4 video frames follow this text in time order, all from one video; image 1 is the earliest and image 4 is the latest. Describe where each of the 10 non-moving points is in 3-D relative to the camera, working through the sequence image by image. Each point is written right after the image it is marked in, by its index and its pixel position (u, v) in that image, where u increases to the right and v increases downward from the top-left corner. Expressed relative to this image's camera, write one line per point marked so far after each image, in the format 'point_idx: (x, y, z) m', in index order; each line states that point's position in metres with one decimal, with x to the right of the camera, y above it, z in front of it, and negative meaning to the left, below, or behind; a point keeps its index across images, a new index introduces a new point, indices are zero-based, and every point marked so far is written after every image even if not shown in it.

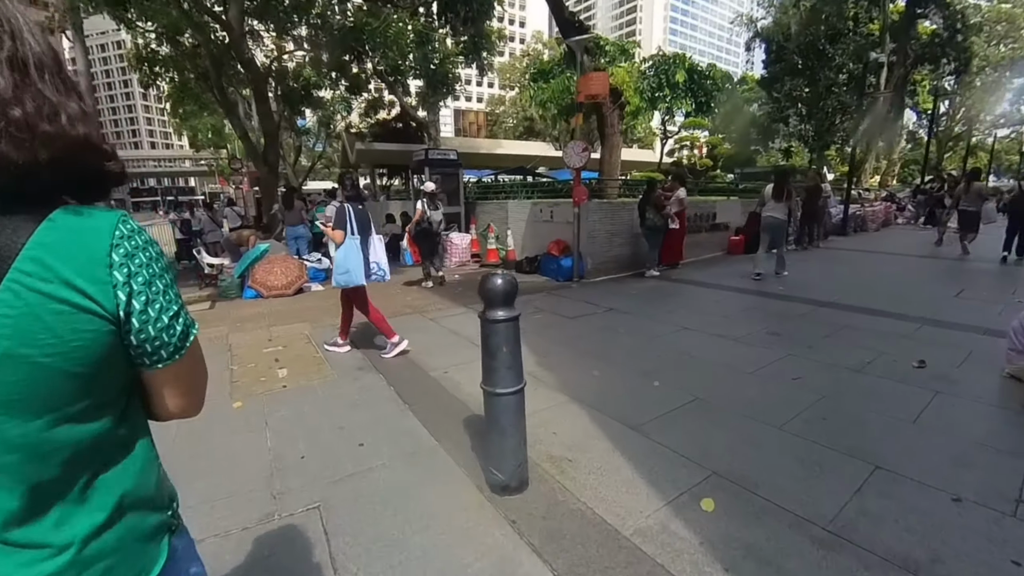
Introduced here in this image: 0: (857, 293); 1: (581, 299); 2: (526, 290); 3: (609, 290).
0: (+3.3, 0.0, +5.6) m
1: (+0.7, -0.2, +5.6) m
2: (+0.2, -0.1, +6.2) m
3: (+0.9, -0.1, +5.9) m
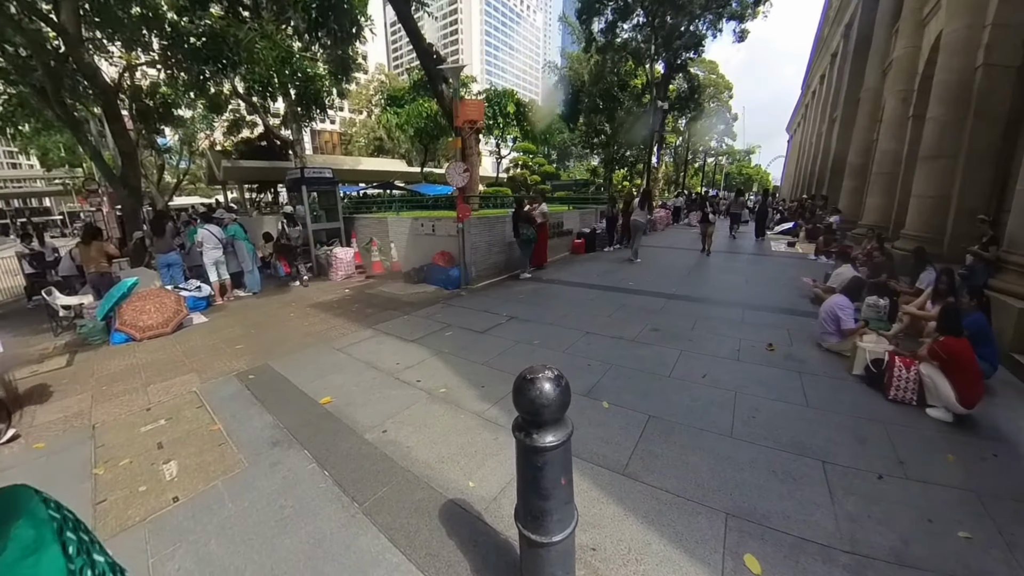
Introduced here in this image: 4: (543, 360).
0: (+2.1, +0.1, +7.6) m
1: (-0.4, -0.2, +6.7) m
2: (-1.0, -0.2, +7.0) m
3: (-0.2, -0.1, +7.0) m
4: (+0.3, -0.6, +5.0) m
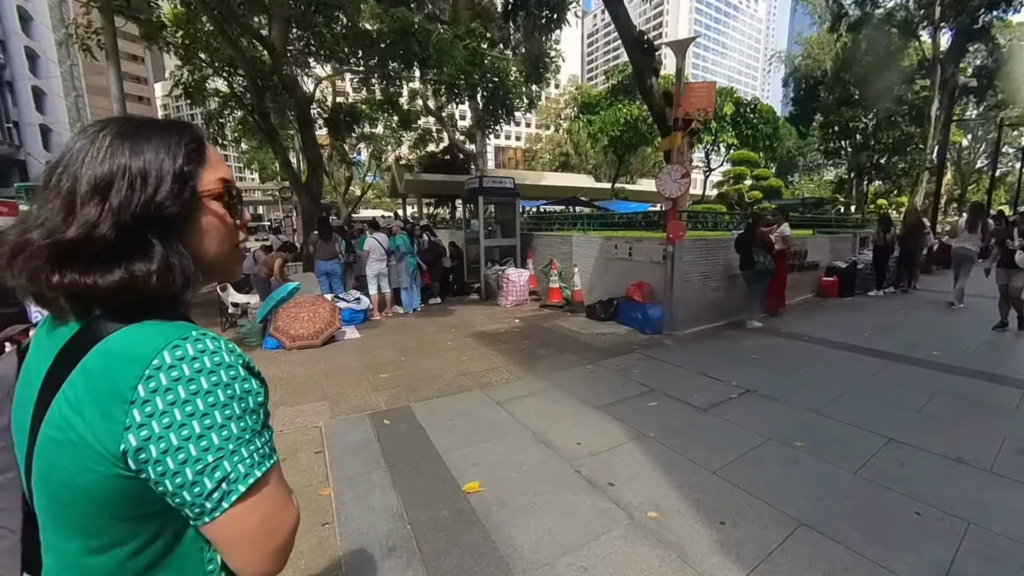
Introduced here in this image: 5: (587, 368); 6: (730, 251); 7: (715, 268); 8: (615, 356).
0: (+4.0, -0.5, +4.9) m
1: (+1.4, -0.6, +4.7) m
2: (+0.8, -0.6, +5.2) m
3: (+1.7, -0.5, +5.0) m
4: (+1.6, -0.9, +2.9) m
5: (+0.6, -0.7, +5.1) m
6: (+2.2, +0.4, +6.1) m
7: (+2.0, +0.2, +5.9) m
8: (+0.9, -0.6, +5.2) m
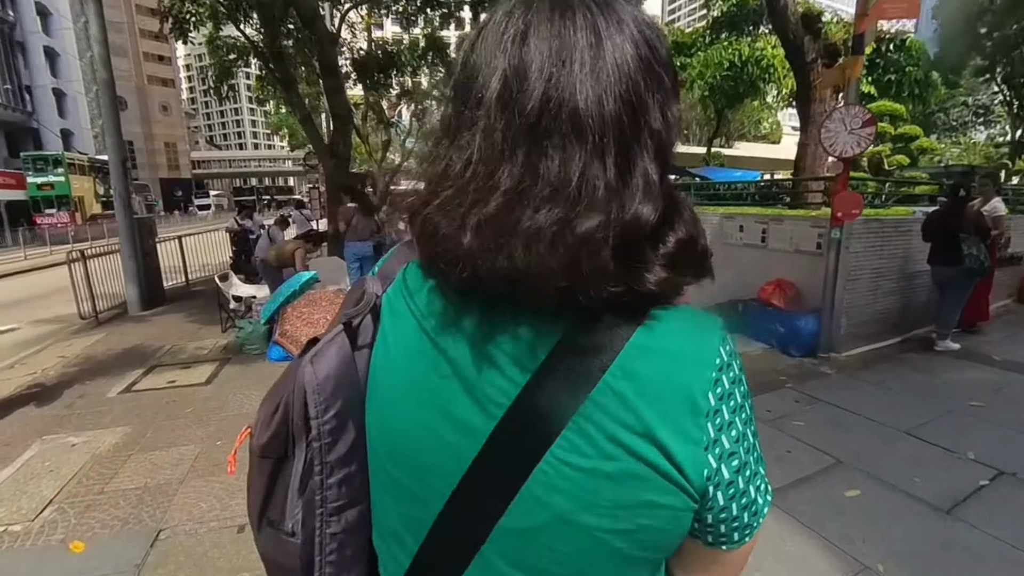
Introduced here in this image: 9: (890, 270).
0: (+4.5, -0.6, +3.0) m
1: (+1.9, -0.7, +2.9) m
2: (+1.4, -0.6, +3.5) m
3: (+2.2, -0.6, +3.2) m
4: (+2.0, -1.1, +1.2) m
5: (+1.2, -0.7, +3.3) m
6: (+2.8, +0.4, +4.2) m
7: (+2.6, +0.2, +4.1) m
8: (+1.4, -0.6, +3.5) m
9: (+2.6, +0.1, +4.1) m
